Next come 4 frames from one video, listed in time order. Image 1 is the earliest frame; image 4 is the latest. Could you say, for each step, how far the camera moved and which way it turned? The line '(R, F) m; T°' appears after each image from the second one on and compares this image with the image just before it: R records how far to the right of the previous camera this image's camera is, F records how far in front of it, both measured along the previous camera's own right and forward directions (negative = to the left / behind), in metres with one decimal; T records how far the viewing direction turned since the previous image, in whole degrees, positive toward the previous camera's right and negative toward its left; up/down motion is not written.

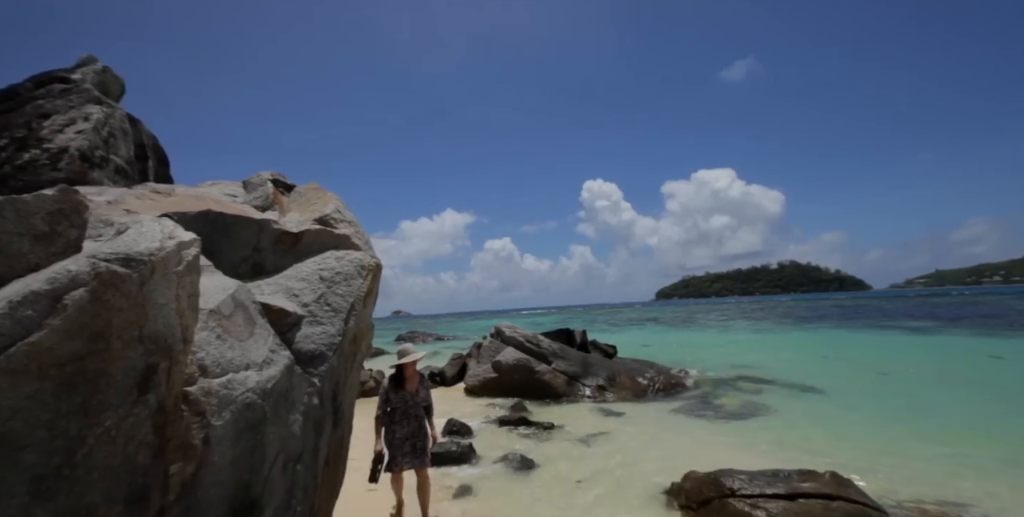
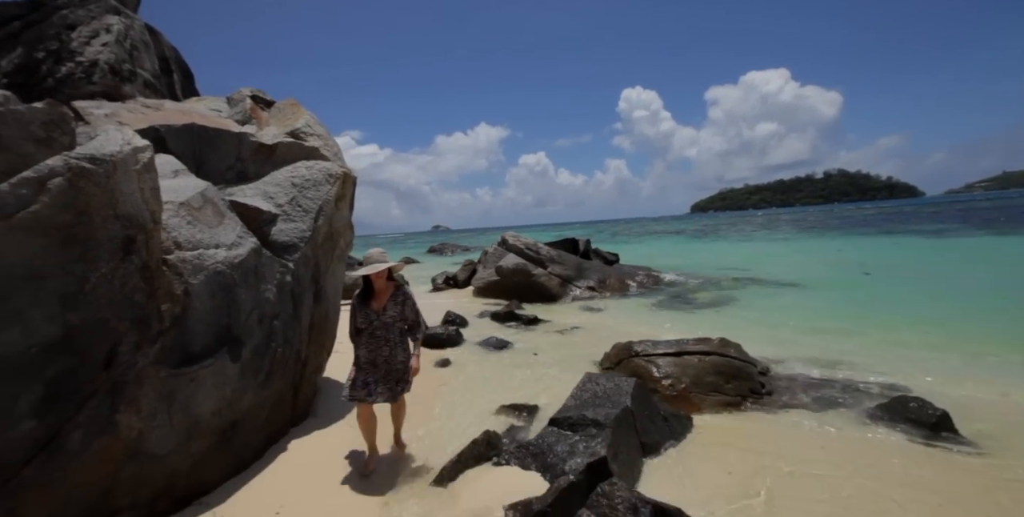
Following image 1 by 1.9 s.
(+1.0, -0.8) m; -3°
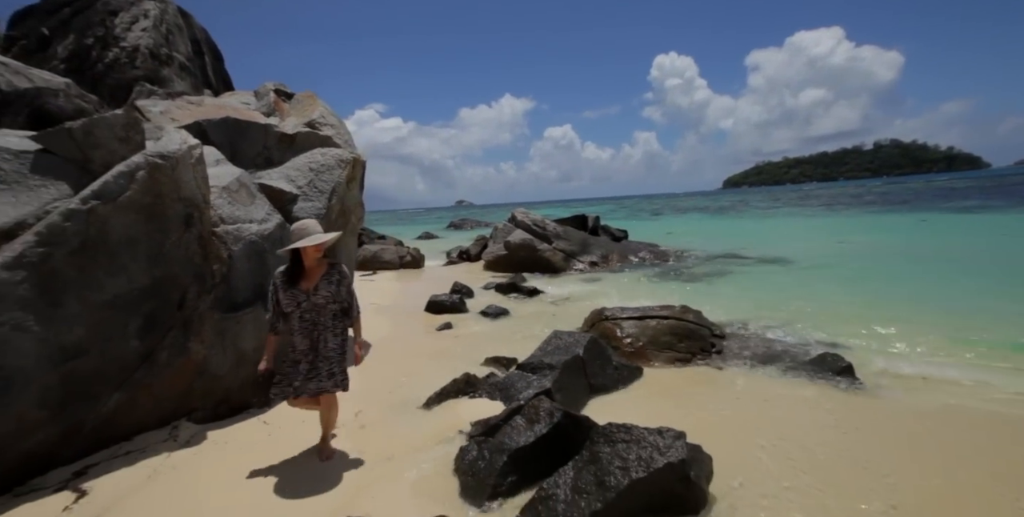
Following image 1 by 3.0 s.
(+0.5, -1.0) m; -2°
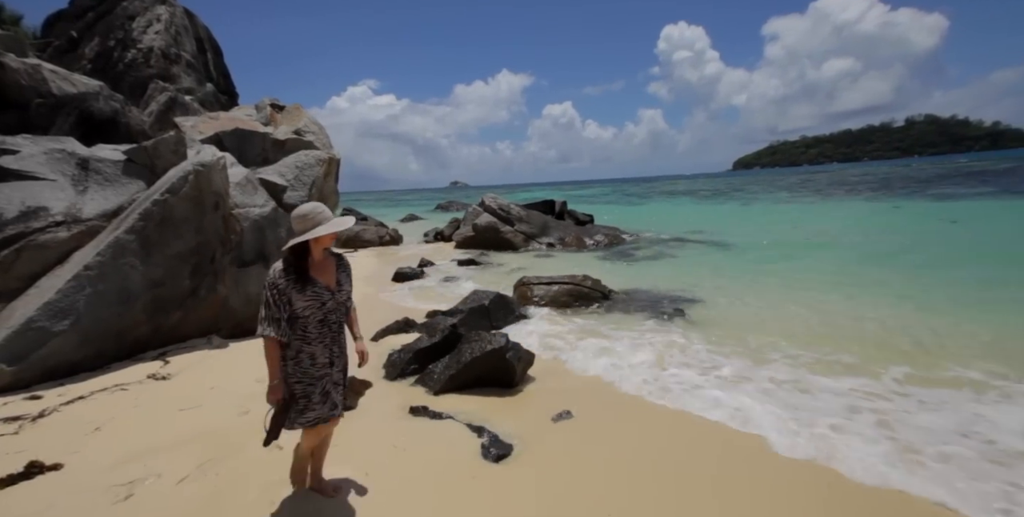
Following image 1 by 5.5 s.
(+1.0, -2.4) m; +1°
